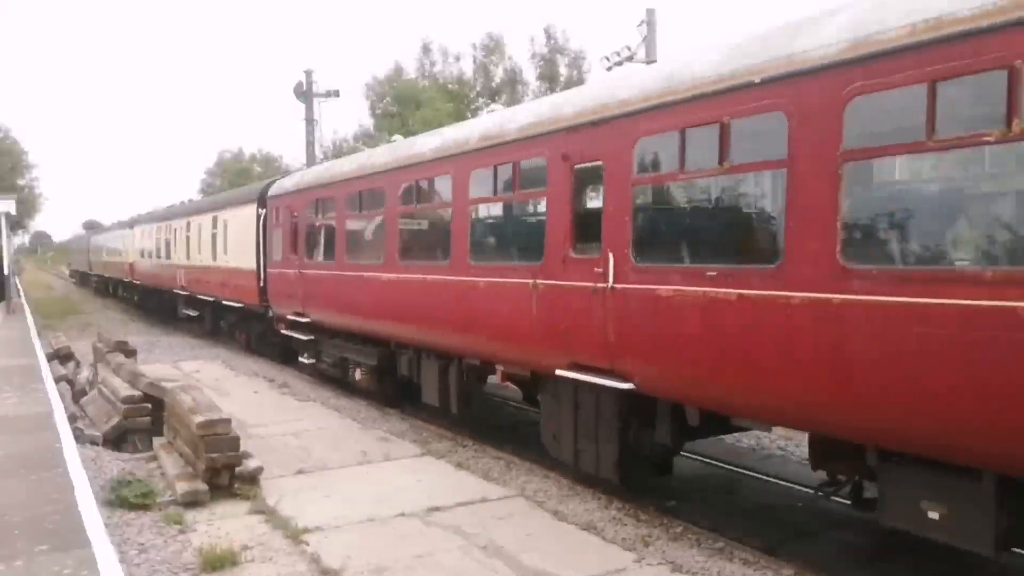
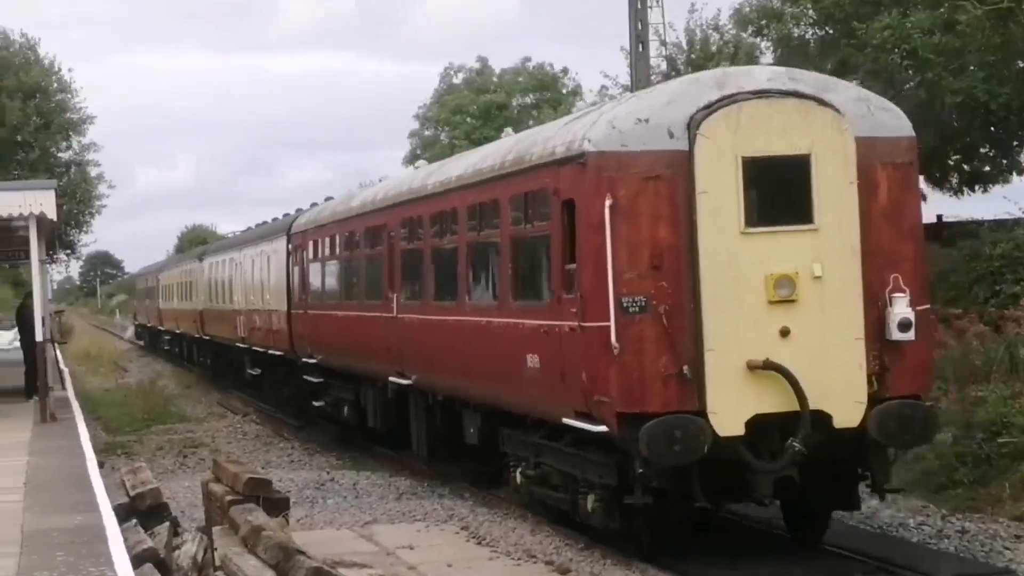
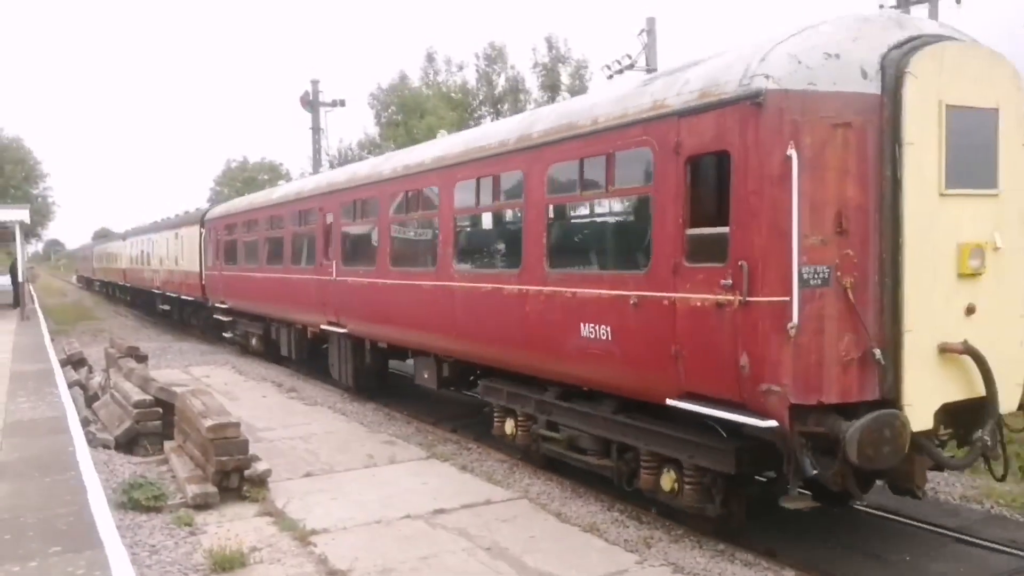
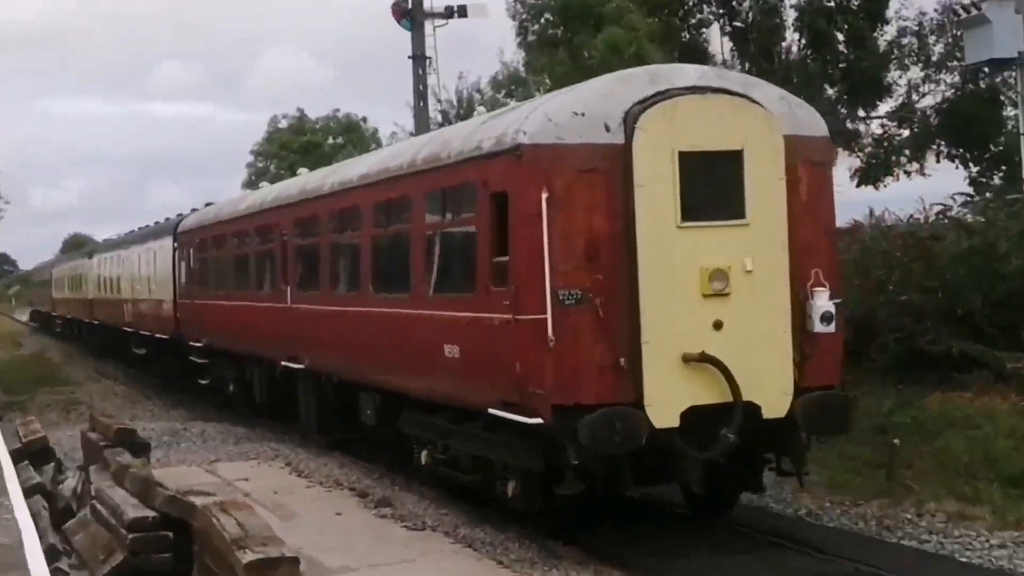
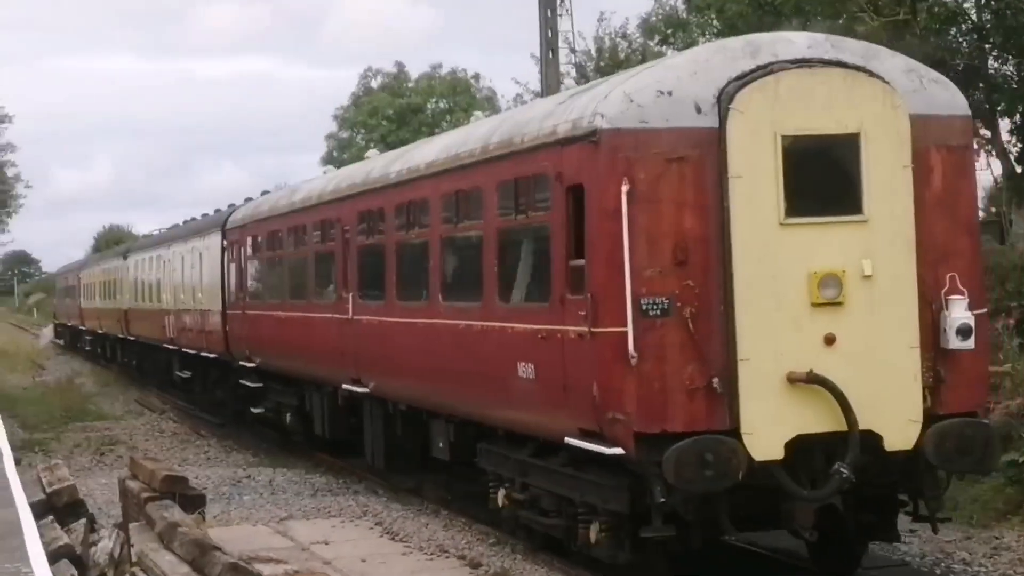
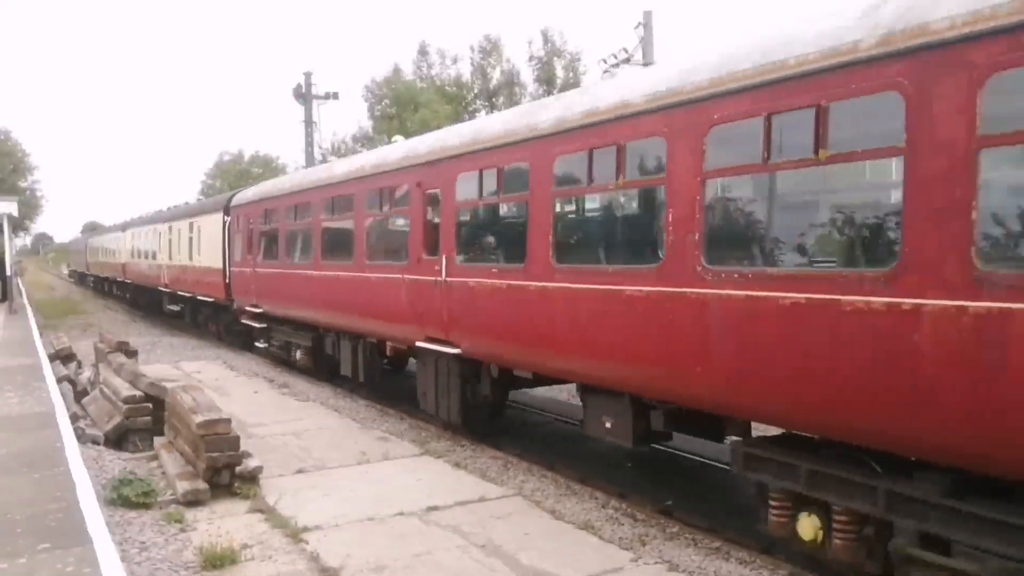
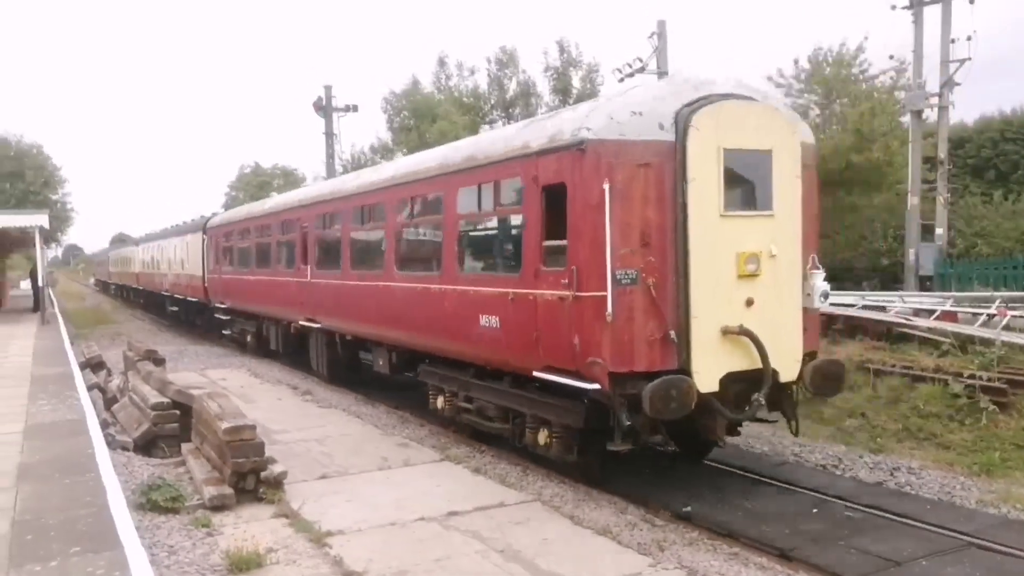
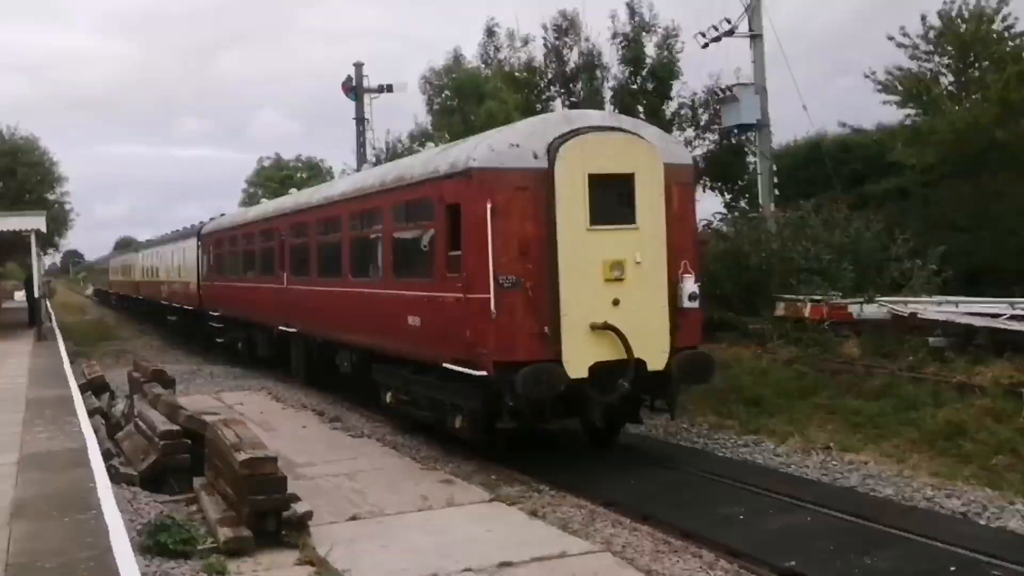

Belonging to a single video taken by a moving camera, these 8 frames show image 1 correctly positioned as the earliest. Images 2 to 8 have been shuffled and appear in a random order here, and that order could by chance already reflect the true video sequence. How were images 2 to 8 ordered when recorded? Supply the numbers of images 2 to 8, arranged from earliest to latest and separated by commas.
6, 3, 7, 8, 4, 5, 2
